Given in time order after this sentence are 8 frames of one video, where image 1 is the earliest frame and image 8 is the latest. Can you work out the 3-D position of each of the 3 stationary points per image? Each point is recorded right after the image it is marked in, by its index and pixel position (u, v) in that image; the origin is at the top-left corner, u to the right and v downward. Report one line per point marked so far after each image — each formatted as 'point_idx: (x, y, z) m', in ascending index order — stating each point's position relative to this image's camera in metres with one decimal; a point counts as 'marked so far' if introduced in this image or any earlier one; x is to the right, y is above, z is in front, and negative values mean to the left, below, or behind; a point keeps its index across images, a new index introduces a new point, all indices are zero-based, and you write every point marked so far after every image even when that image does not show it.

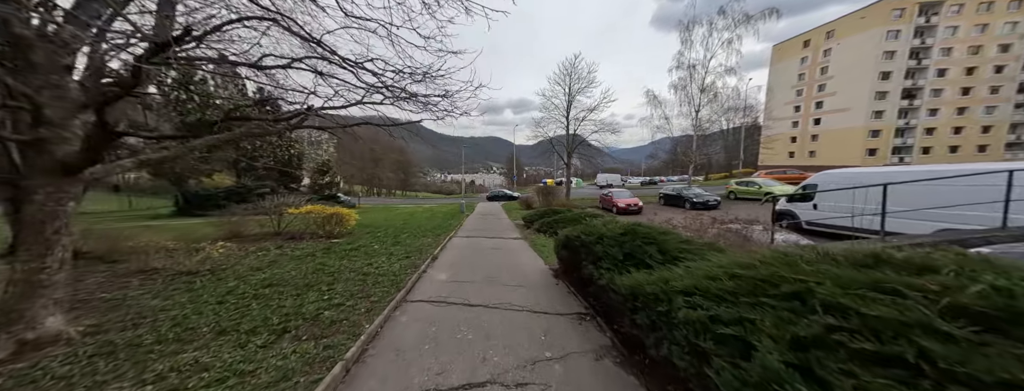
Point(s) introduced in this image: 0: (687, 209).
0: (+11.2, -0.9, +17.3) m
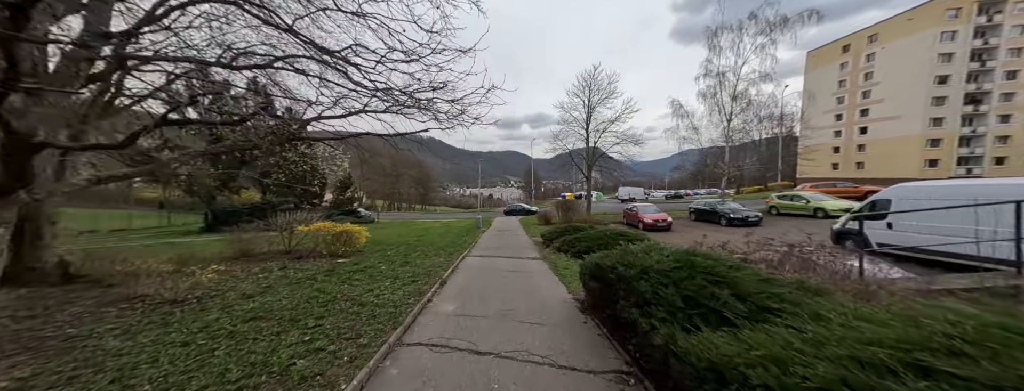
0: (+12.2, -1.7, +15.8) m
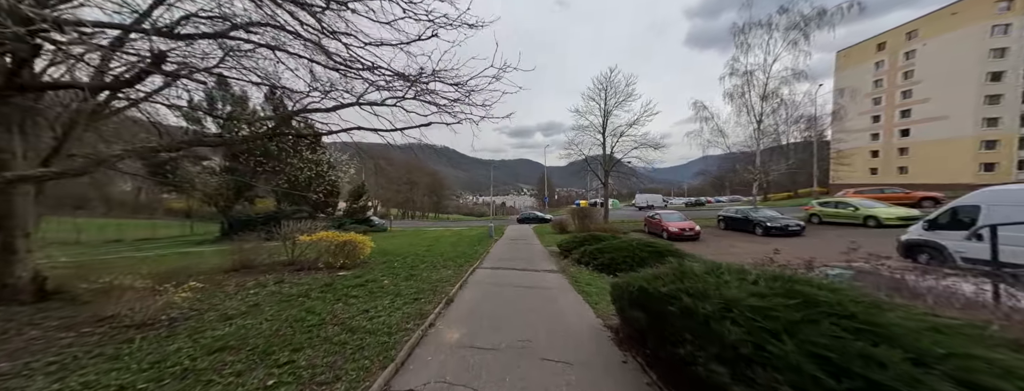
0: (+13.0, -2.1, +14.4) m
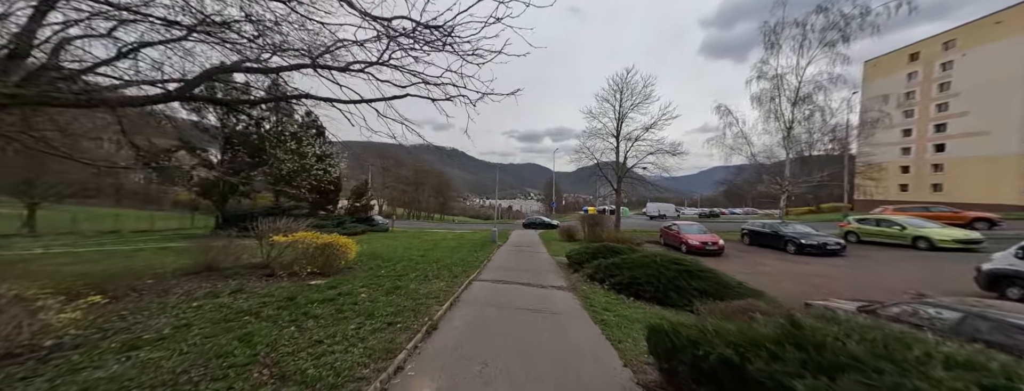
0: (+13.2, -2.7, +13.0) m
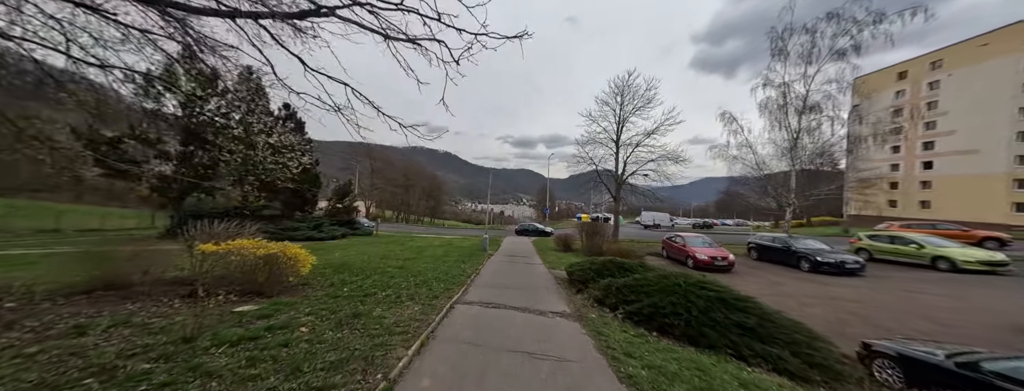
0: (+12.9, -3.3, +12.0) m
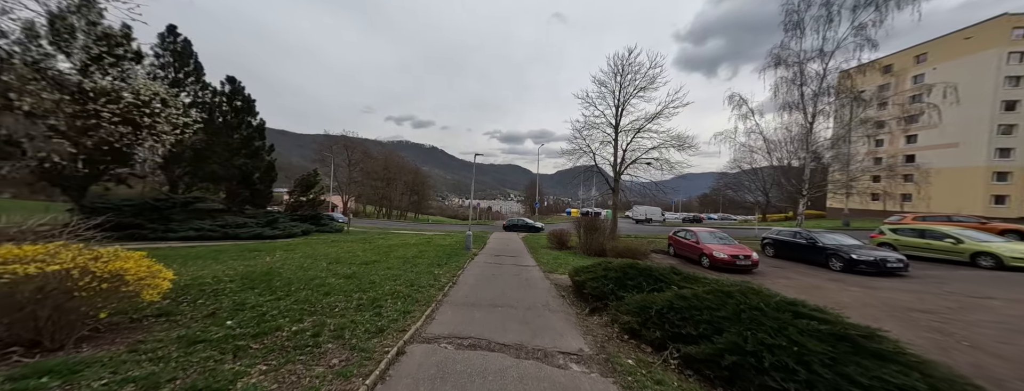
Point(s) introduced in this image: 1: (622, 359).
0: (+12.4, -2.9, +10.5) m
1: (+1.4, -2.1, +3.5) m
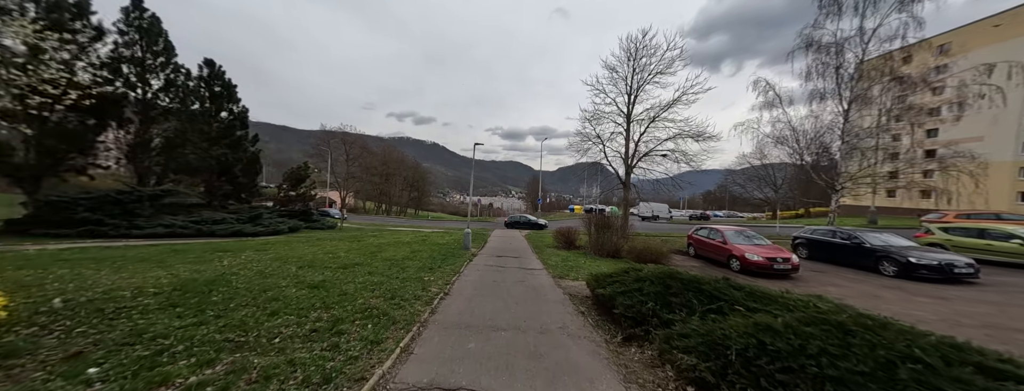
0: (+12.5, -2.7, +9.1) m
1: (+1.5, -2.0, +2.2) m
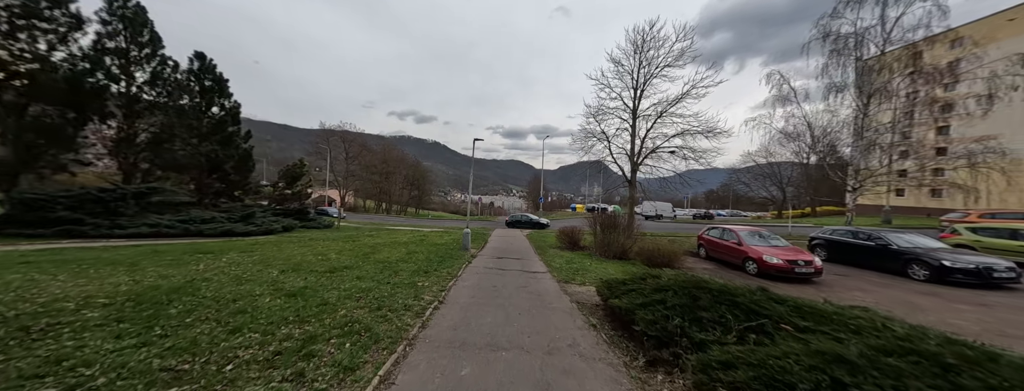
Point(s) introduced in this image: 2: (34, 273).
0: (+12.6, -2.6, +8.5) m
1: (+1.5, -1.9, +1.6) m
2: (-9.1, -1.5, +5.2) m
